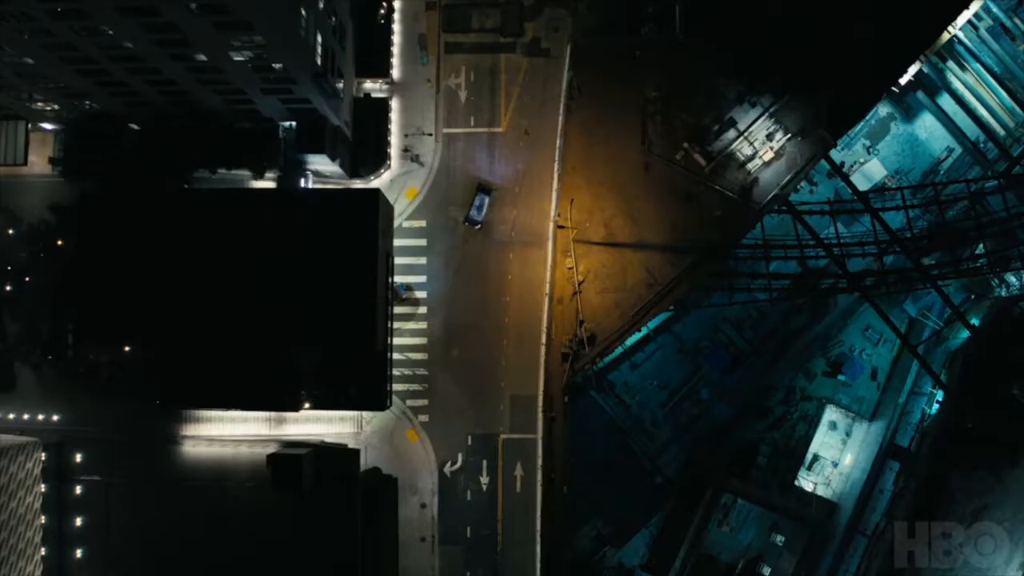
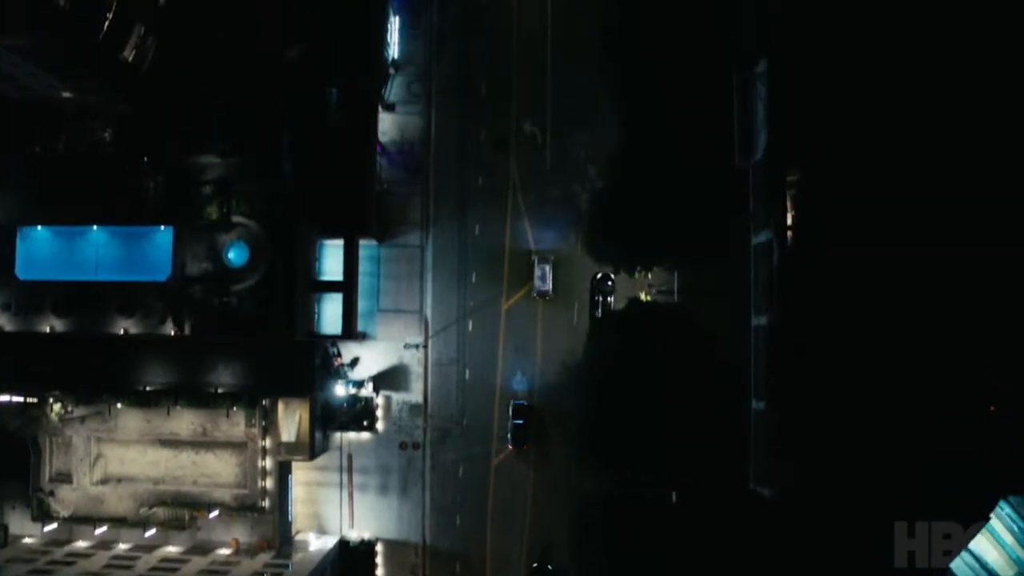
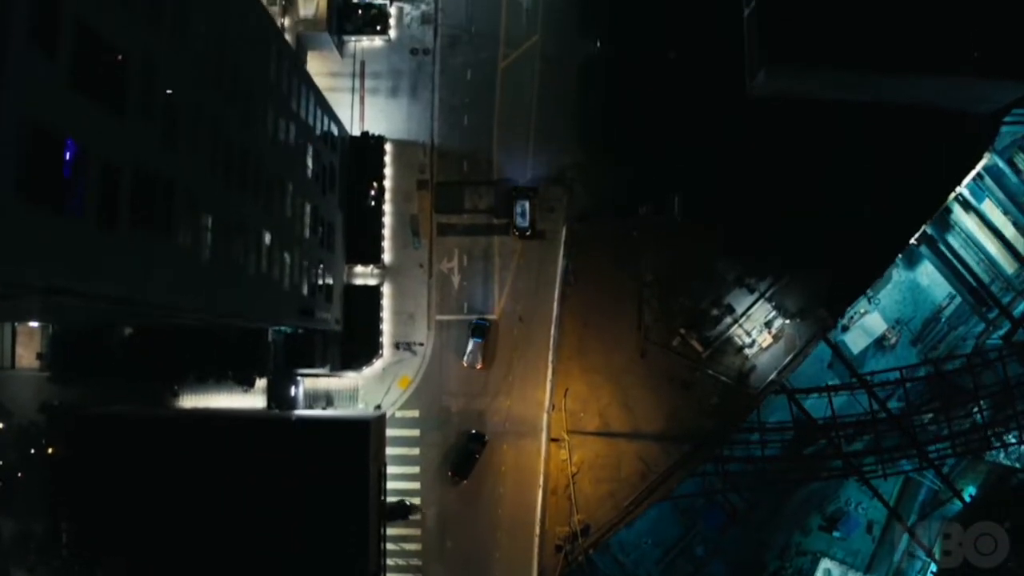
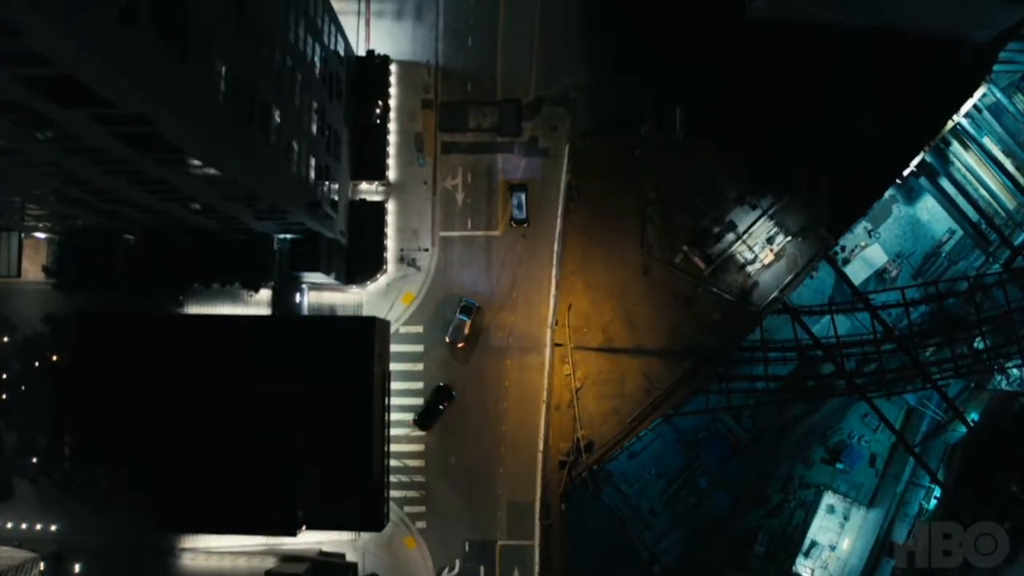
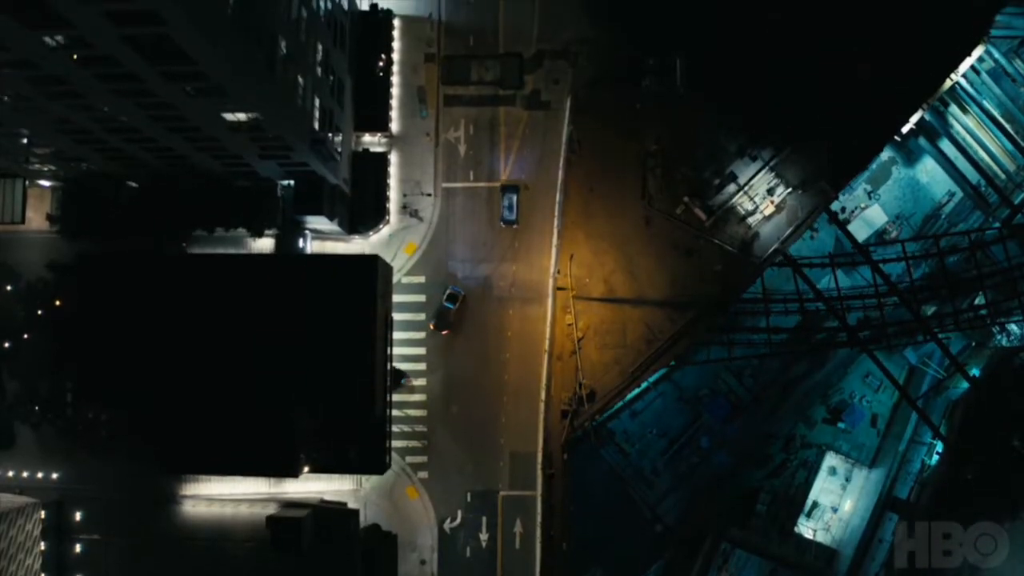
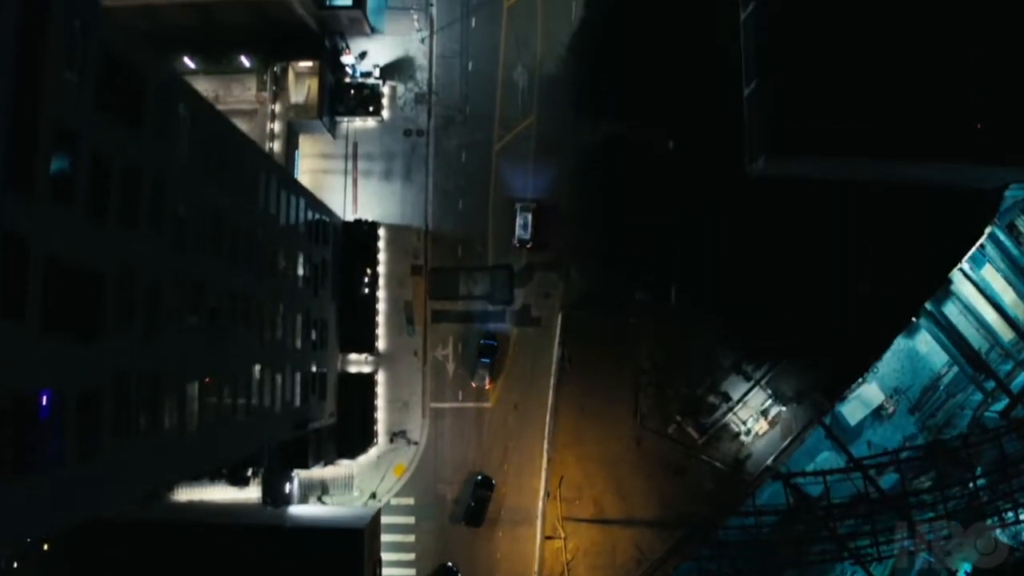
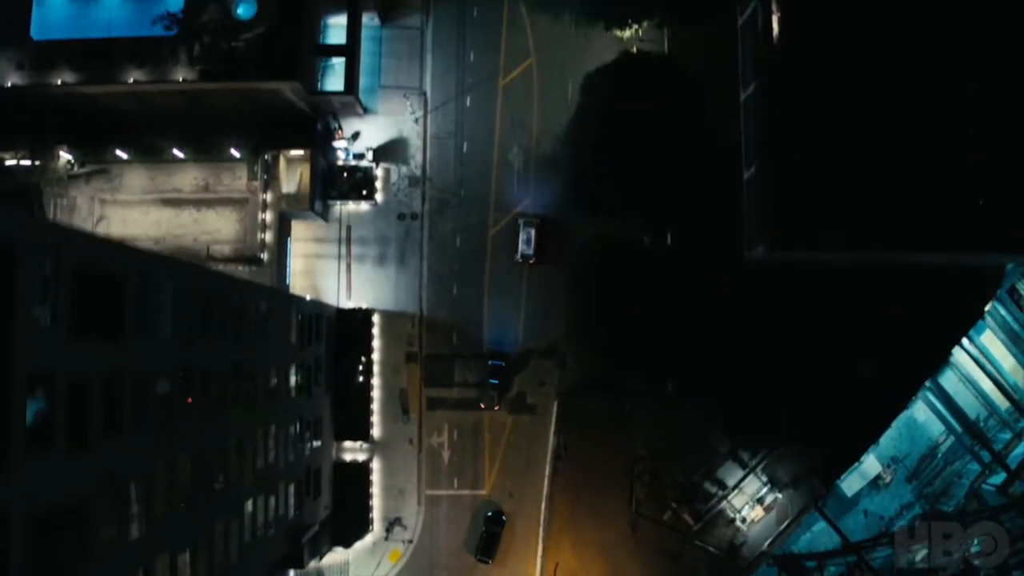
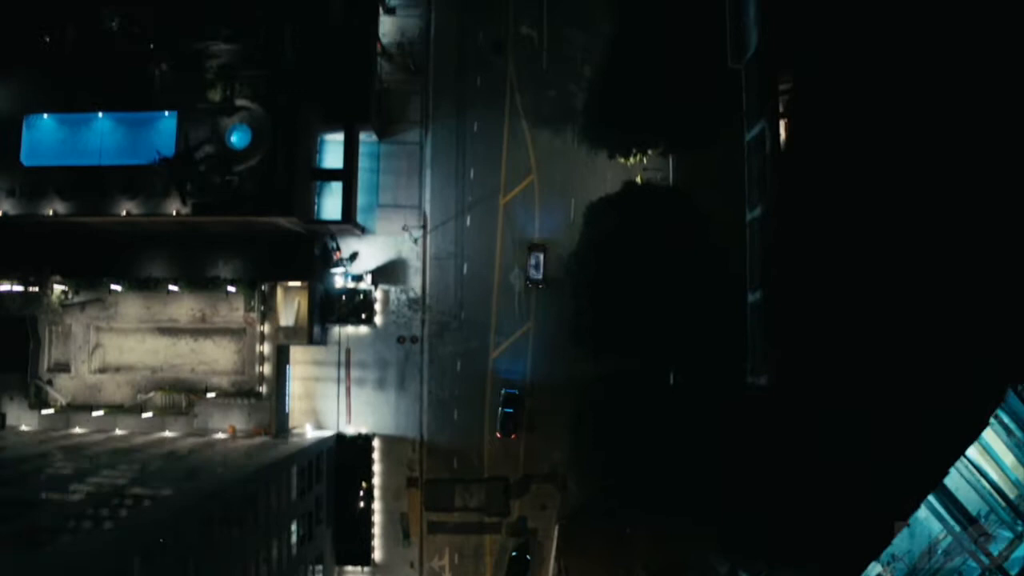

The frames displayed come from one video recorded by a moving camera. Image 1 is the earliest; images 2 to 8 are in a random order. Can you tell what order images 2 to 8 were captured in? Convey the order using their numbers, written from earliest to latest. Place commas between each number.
5, 4, 3, 6, 7, 8, 2
